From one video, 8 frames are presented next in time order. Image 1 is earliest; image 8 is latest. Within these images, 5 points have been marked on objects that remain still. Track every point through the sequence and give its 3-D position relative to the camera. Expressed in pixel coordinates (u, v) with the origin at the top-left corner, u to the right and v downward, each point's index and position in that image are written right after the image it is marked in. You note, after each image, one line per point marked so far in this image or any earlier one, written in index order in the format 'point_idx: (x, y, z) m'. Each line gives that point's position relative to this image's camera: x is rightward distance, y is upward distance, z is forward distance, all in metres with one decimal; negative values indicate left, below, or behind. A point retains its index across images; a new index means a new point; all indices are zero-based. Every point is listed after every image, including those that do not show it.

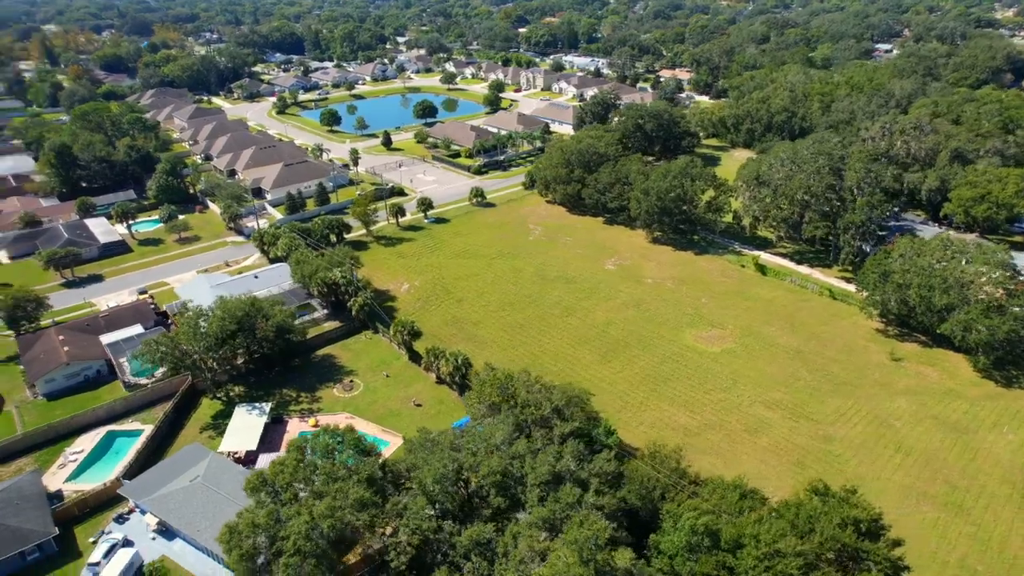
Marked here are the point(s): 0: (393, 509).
0: (-3.6, -6.6, +19.0) m
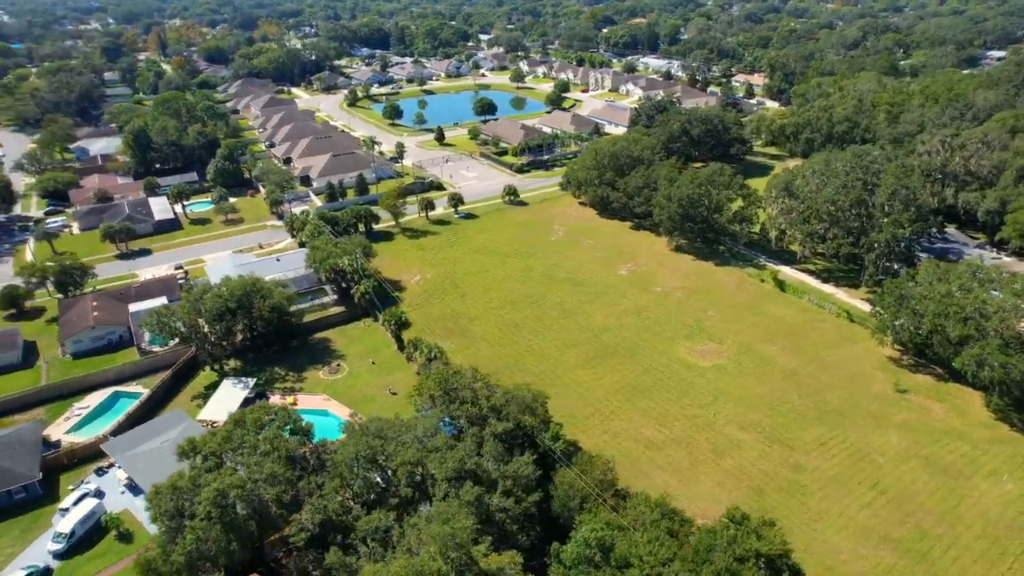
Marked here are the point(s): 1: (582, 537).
0: (-6.5, -6.2, +19.7) m
1: (+1.9, -7.1, +18.0) m
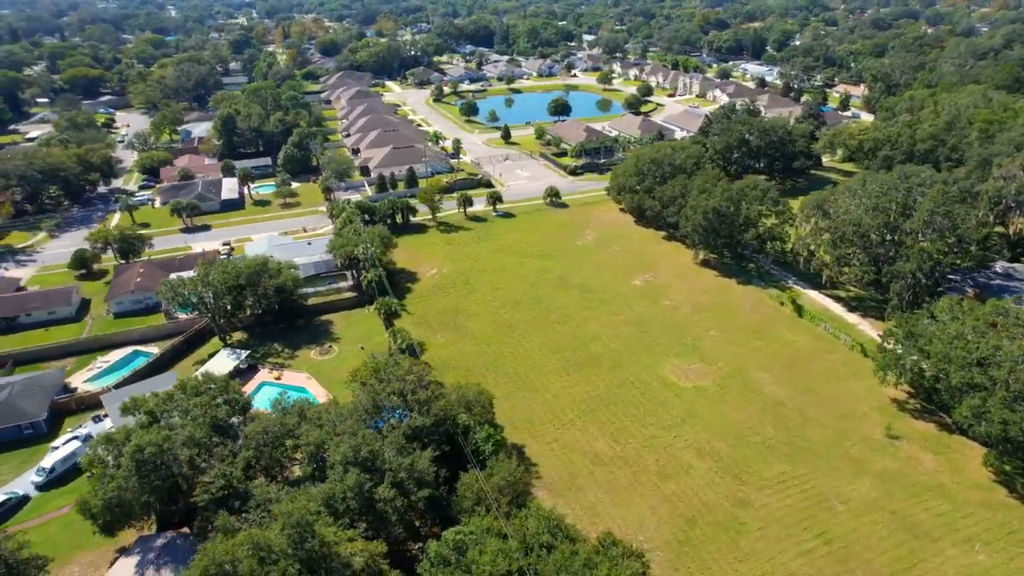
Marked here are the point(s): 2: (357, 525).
0: (-9.8, -5.5, +21.2) m
1: (-1.9, -7.1, +18.1) m
2: (-4.8, -7.2, +19.2) m
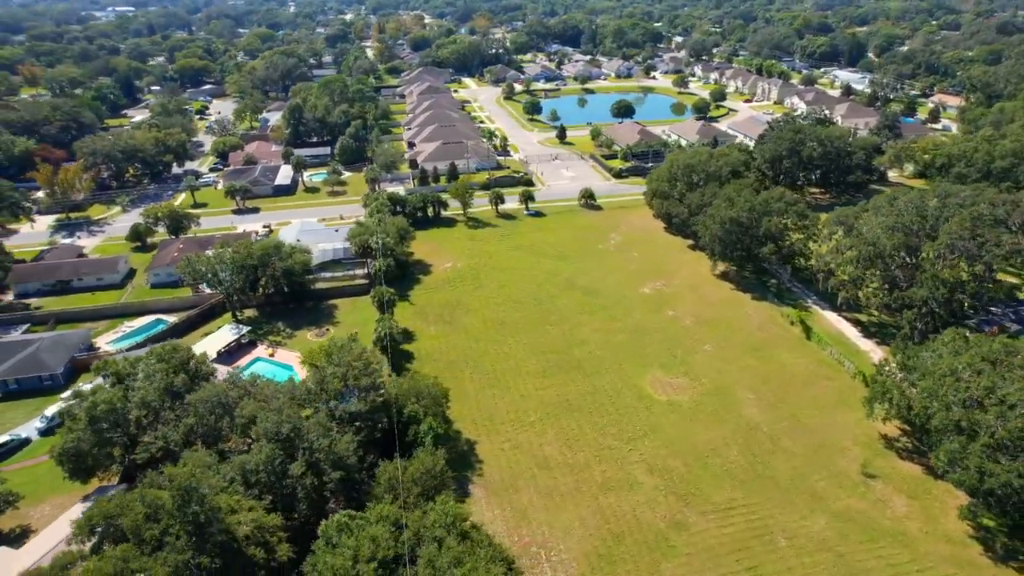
0: (-12.5, -4.7, +22.8) m
1: (-5.2, -6.8, +18.6) m
2: (-8.0, -6.6, +20.1) m
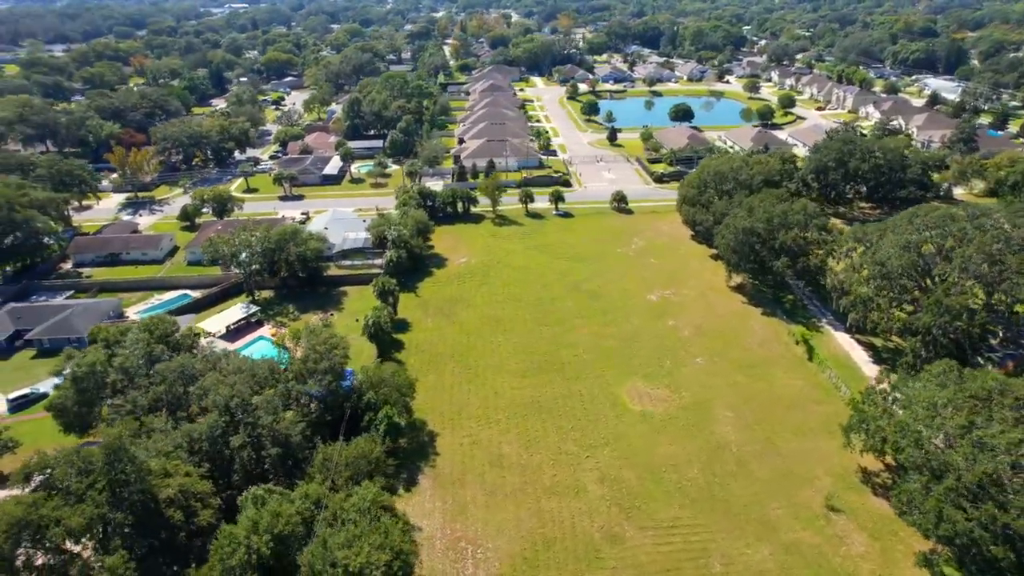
0: (-14.5, -3.7, +24.5) m
1: (-8.0, -6.3, +19.5) m
2: (-10.5, -5.9, +21.3) m
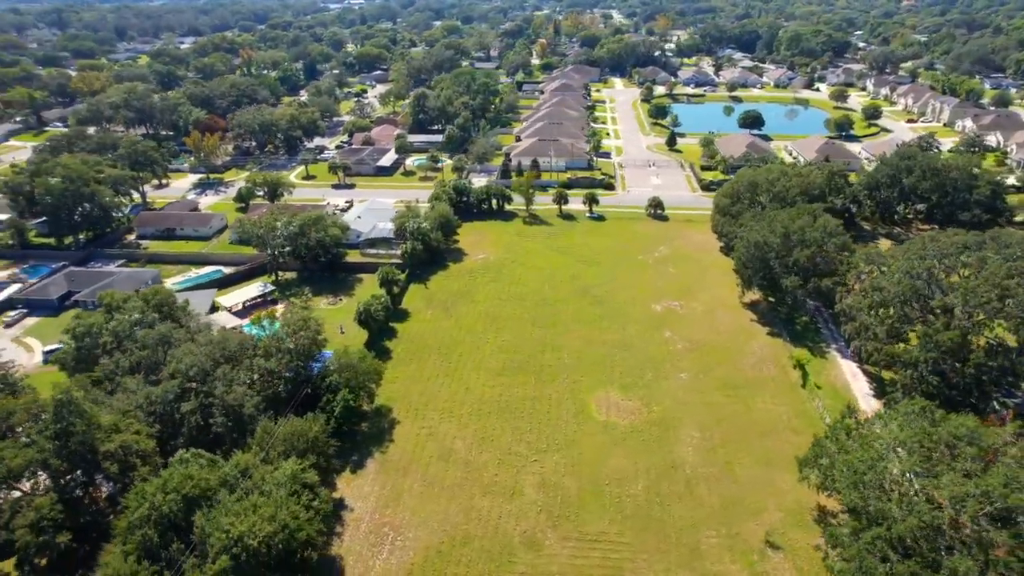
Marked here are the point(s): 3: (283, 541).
0: (-16.4, -2.5, +26.9) m
1: (-10.9, -5.5, +20.9) m
2: (-13.1, -5.0, +23.1) m
3: (-6.5, -7.2, +18.0) m
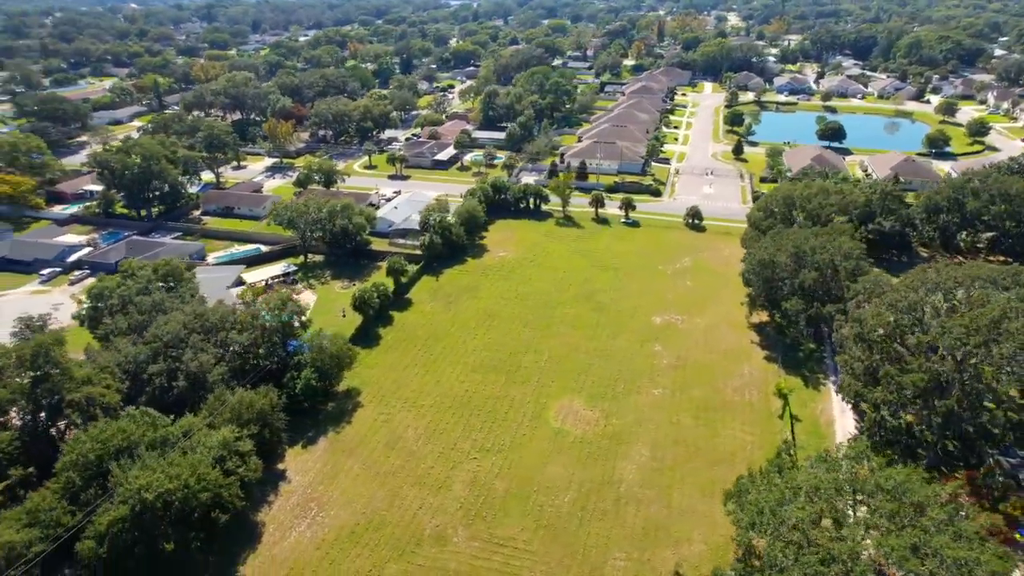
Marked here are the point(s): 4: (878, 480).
0: (-18.0, -1.0, +29.7) m
1: (-13.8, -4.5, +23.0) m
2: (-15.6, -3.8, +25.5) m
3: (-10.1, -6.5, +19.4) m
4: (+11.0, -5.5, +18.4) m
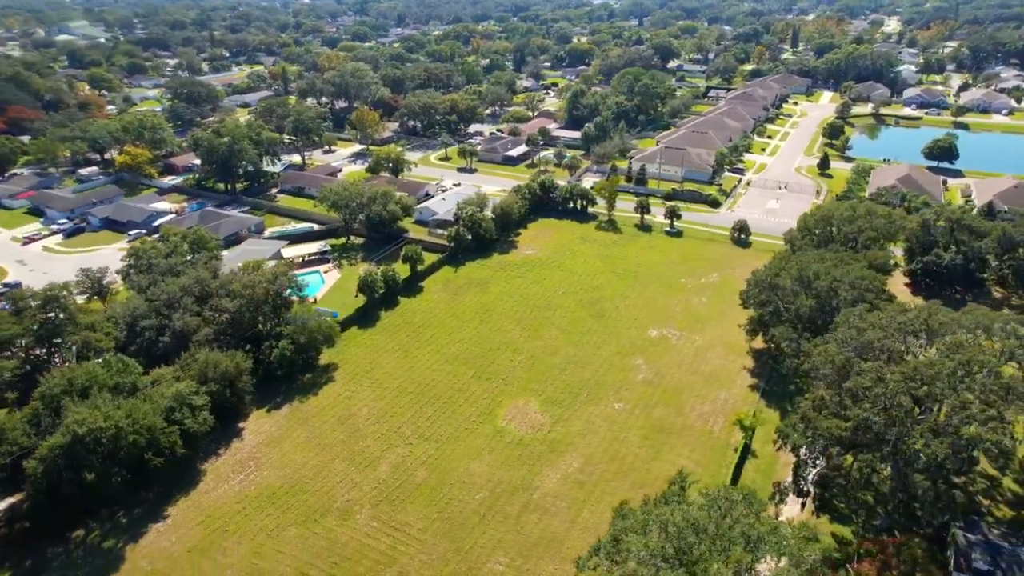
0: (-19.0, +1.0, +33.6) m
1: (-16.6, -2.9, +26.2) m
2: (-17.8, -2.0, +29.0) m
3: (-13.9, -5.2, +22.0) m
4: (+6.6, -6.3, +16.8) m
